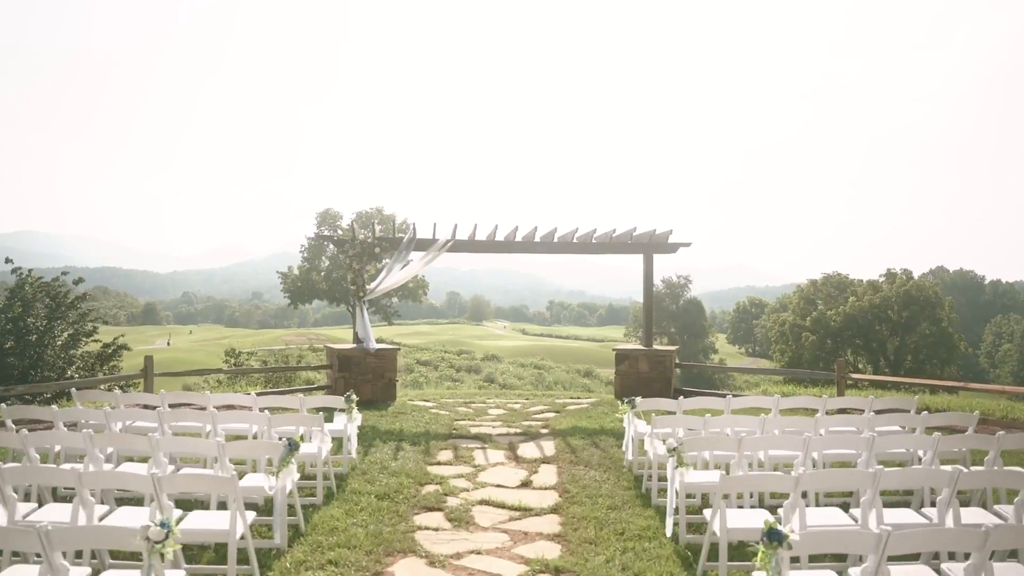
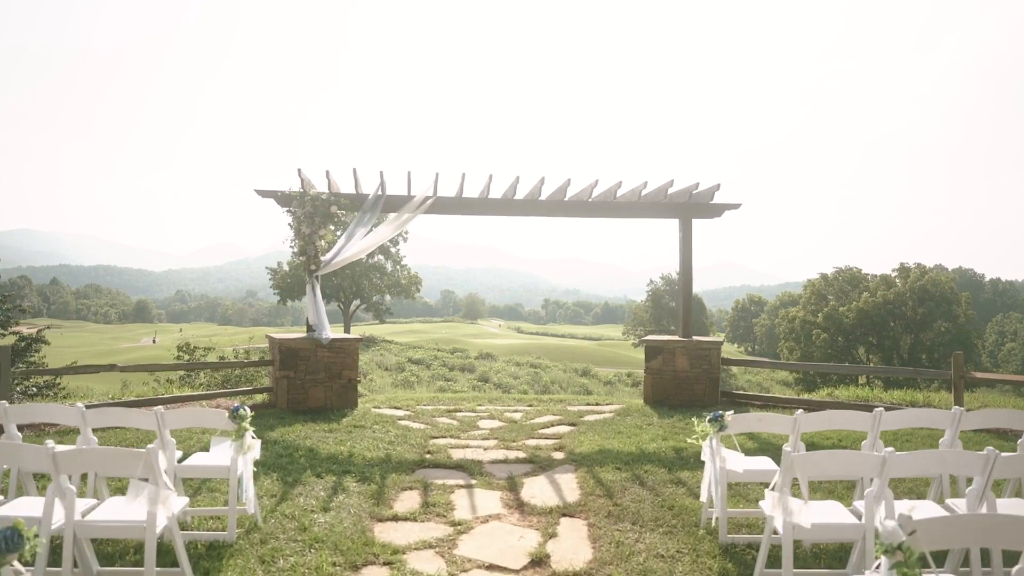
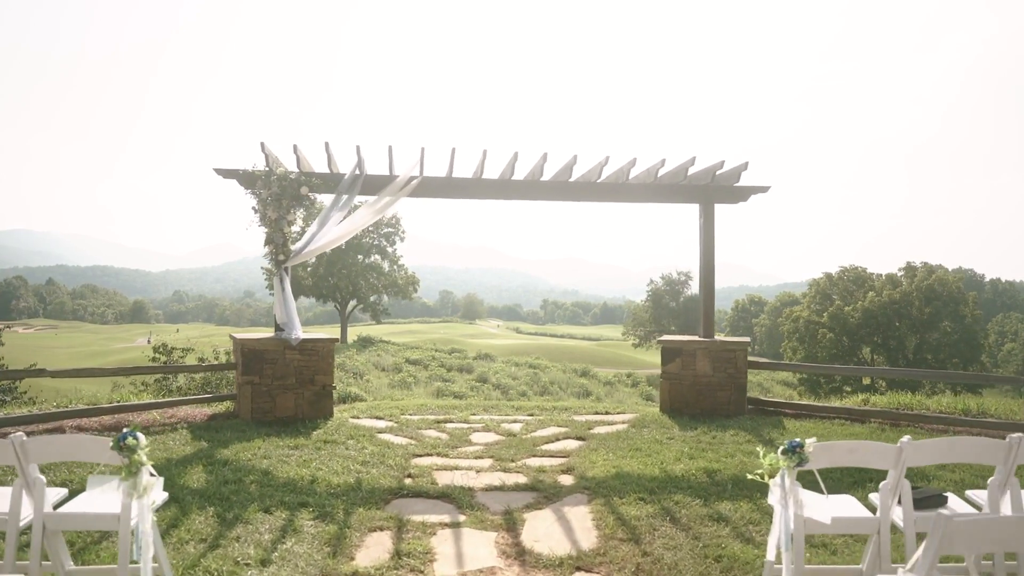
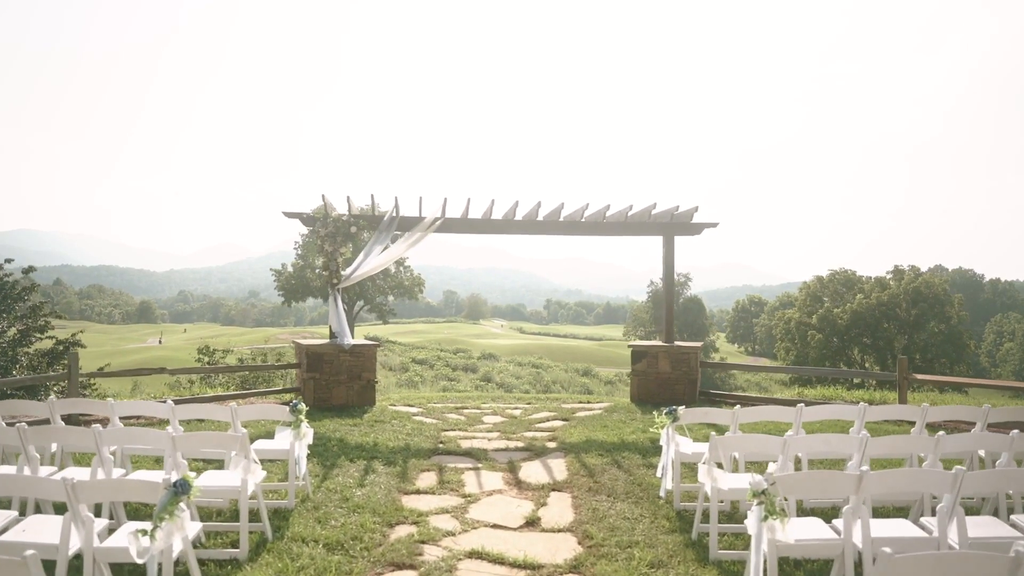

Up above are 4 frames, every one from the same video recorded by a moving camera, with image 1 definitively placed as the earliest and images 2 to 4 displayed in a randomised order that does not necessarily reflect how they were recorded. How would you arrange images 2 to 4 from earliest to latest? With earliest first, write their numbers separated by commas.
4, 2, 3
